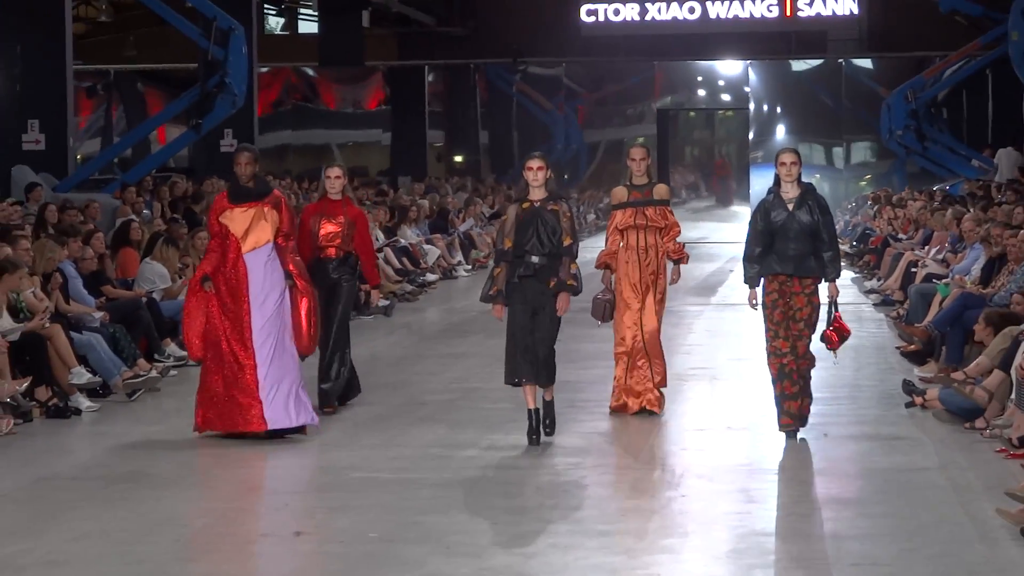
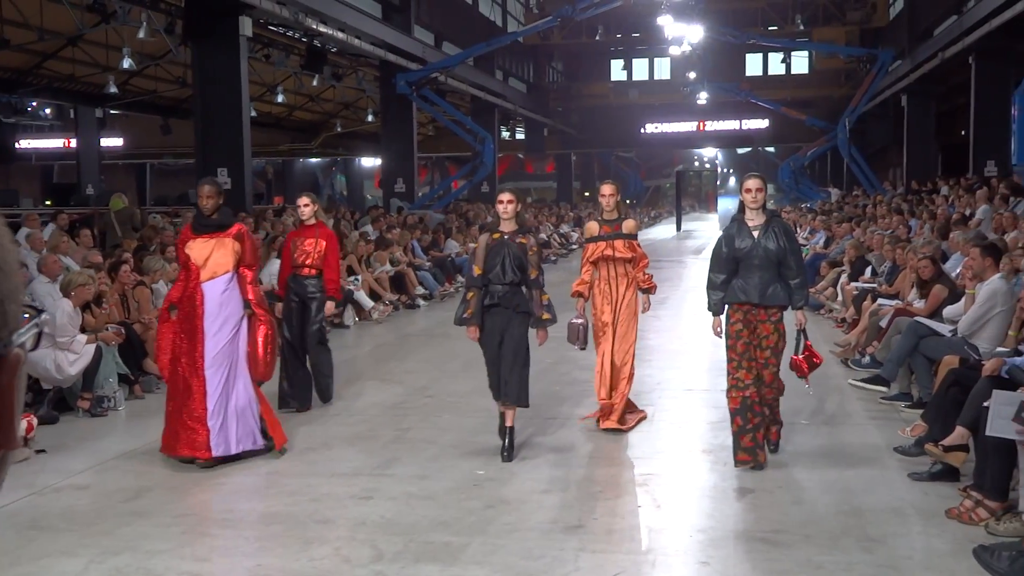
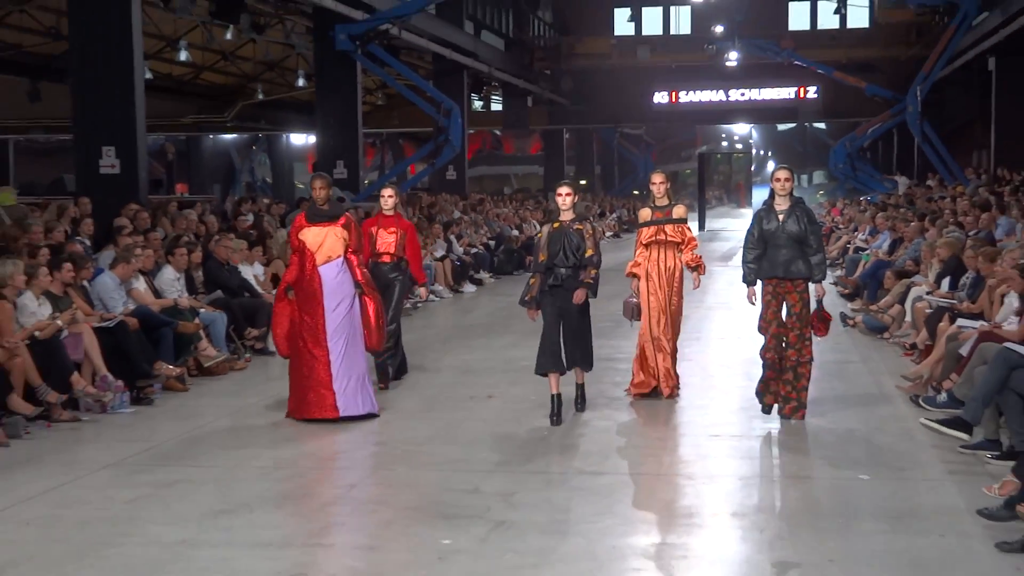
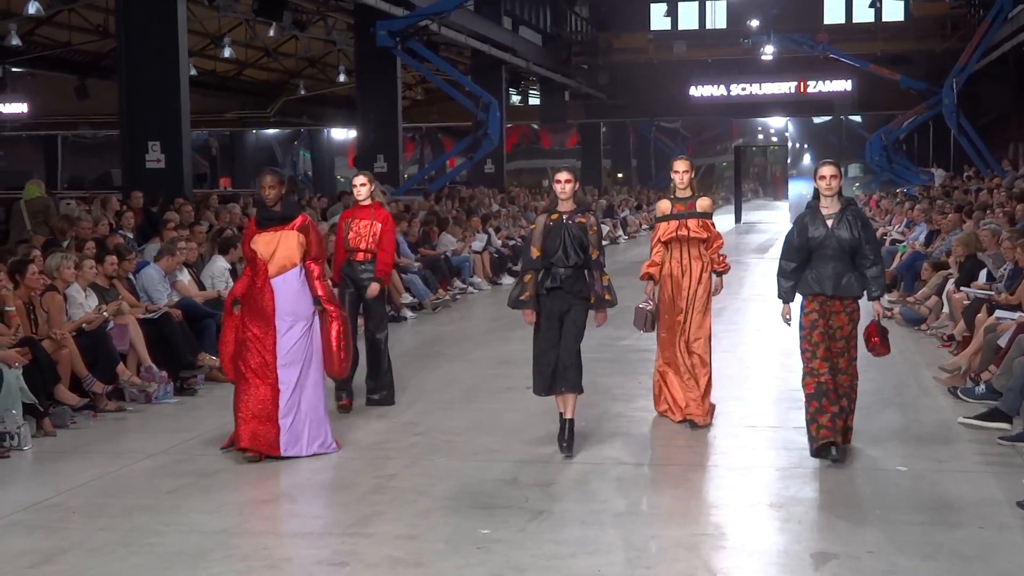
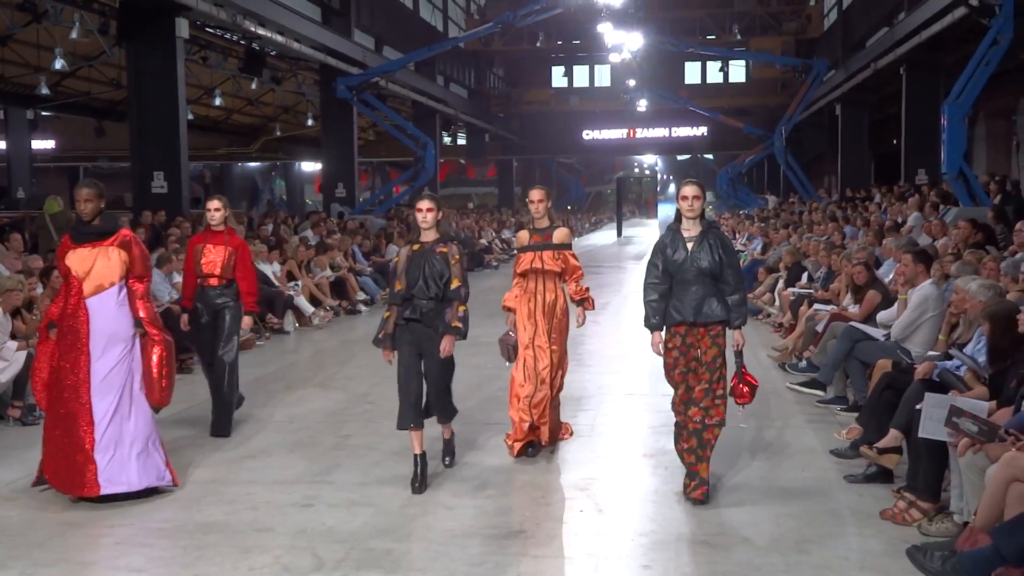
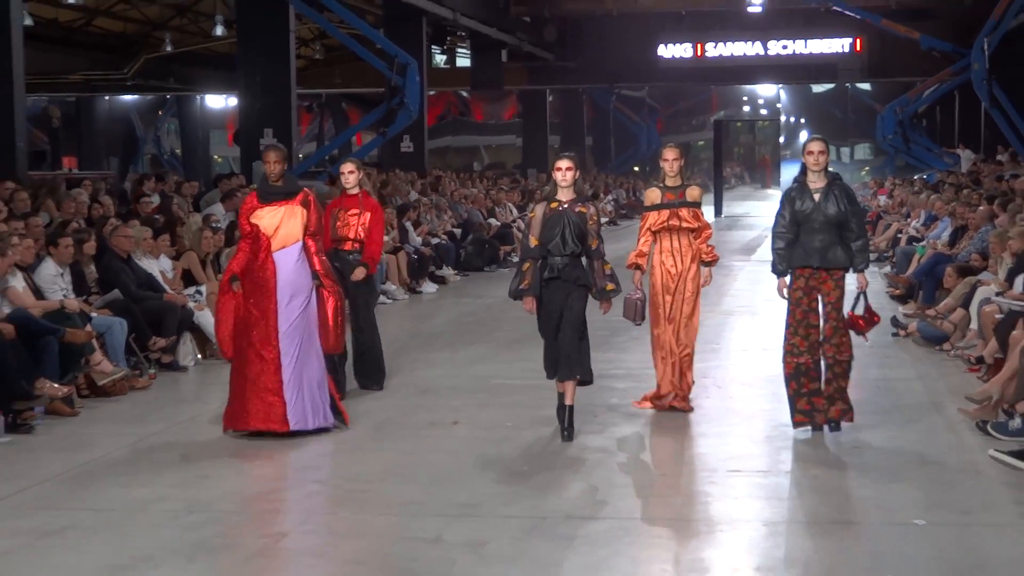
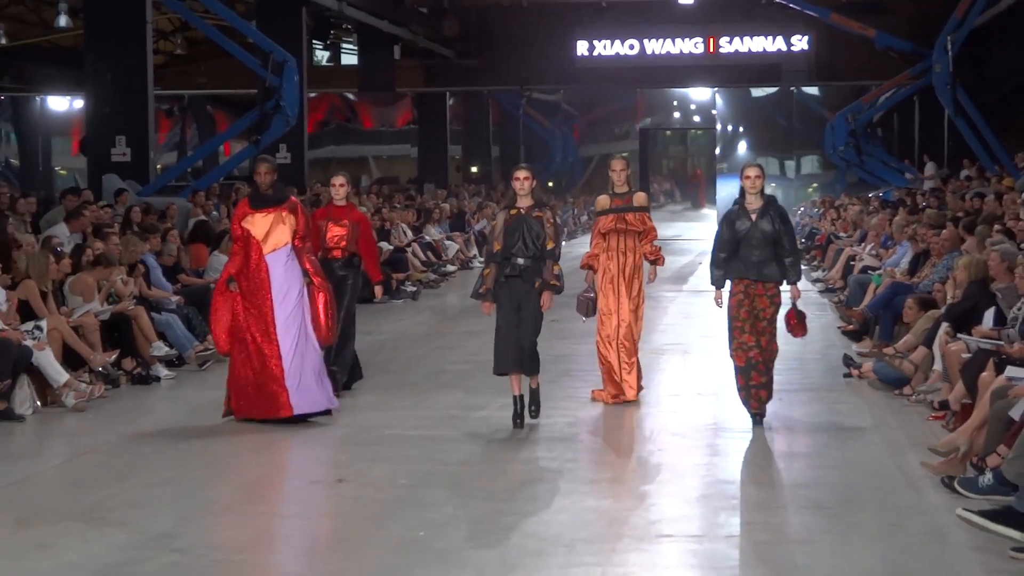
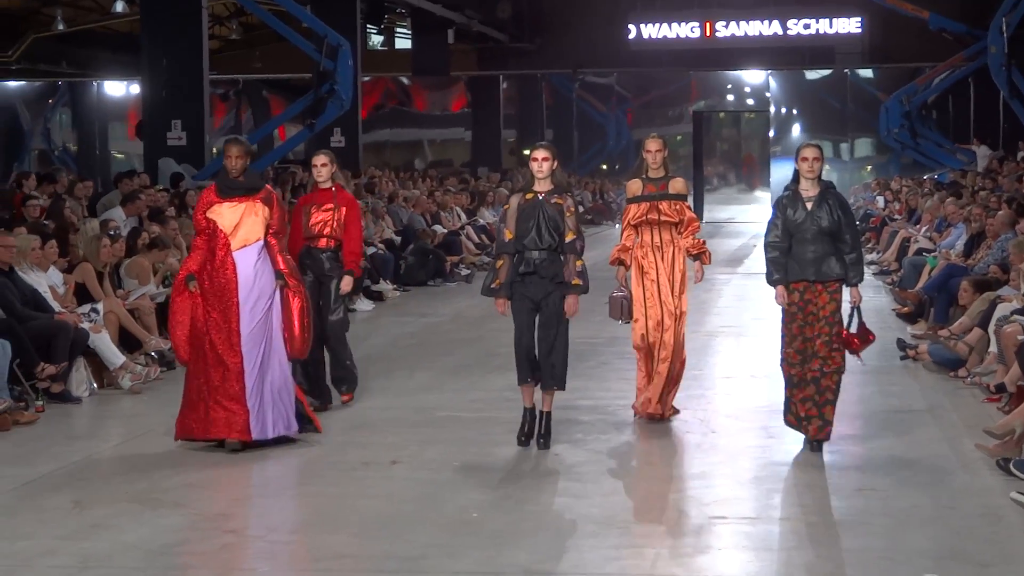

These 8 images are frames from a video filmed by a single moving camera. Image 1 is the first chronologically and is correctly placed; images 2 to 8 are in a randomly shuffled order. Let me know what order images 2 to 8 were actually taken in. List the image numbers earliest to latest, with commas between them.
7, 8, 6, 3, 4, 2, 5
